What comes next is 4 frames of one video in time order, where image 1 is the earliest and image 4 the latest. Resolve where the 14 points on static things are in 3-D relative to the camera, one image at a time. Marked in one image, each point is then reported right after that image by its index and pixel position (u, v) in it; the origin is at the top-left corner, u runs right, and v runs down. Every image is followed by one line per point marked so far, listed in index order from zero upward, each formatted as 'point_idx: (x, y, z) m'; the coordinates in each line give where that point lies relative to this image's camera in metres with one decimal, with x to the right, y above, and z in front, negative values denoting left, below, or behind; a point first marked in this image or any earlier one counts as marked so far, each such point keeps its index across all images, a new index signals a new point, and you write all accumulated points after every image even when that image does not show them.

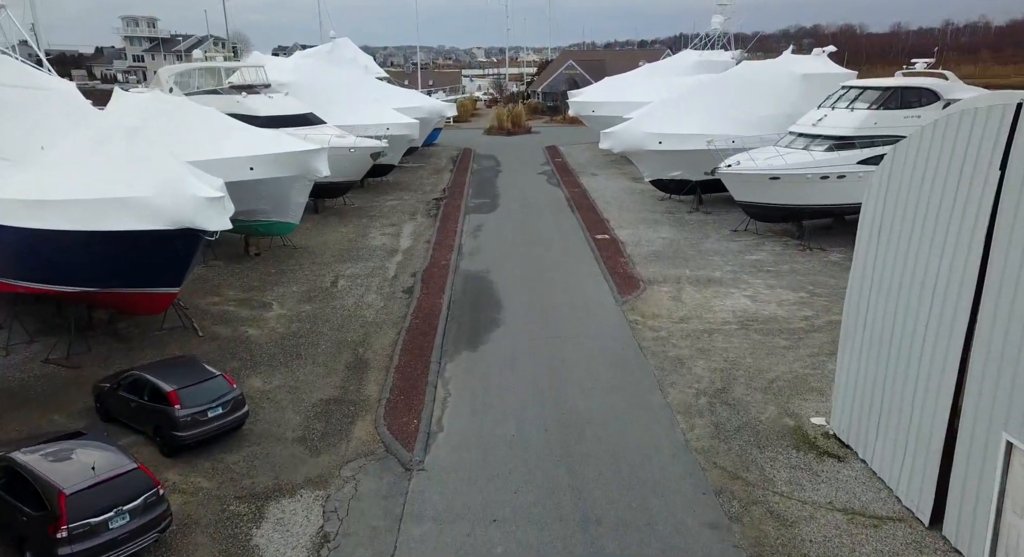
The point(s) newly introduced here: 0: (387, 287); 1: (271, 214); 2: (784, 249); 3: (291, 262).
0: (-2.0, -0.2, +11.2) m
1: (-4.2, +1.1, +12.0) m
2: (+5.3, +0.6, +13.4) m
3: (-4.1, +0.3, +12.6) m
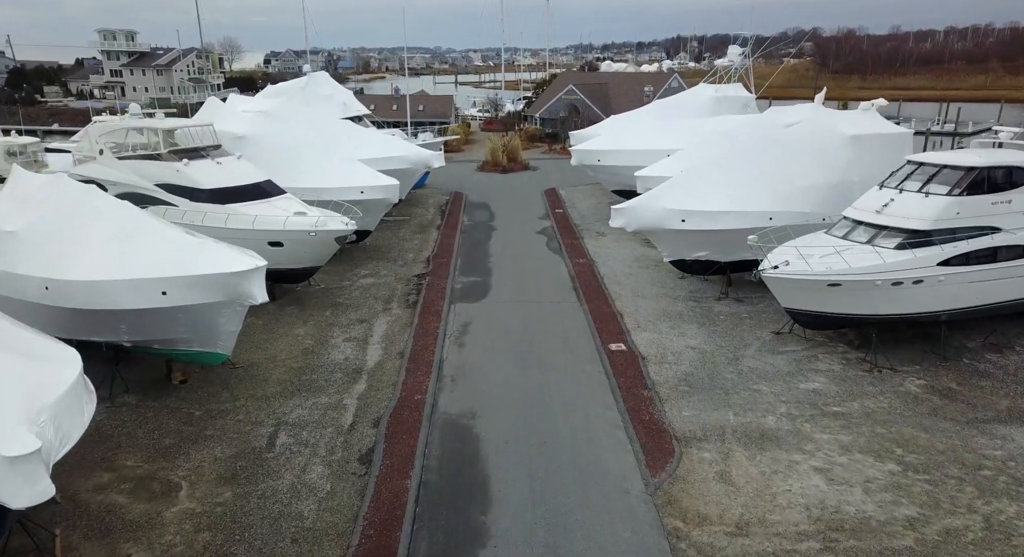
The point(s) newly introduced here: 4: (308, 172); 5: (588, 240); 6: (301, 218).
0: (-2.1, -2.2, +8.5) m
1: (-4.3, -0.9, +9.2) m
2: (+5.2, -1.4, +10.7) m
3: (-4.2, -1.7, +9.9) m
4: (-4.8, +2.5, +16.2) m
5: (+2.0, +1.0, +18.2) m
6: (-4.0, +1.2, +13.0) m
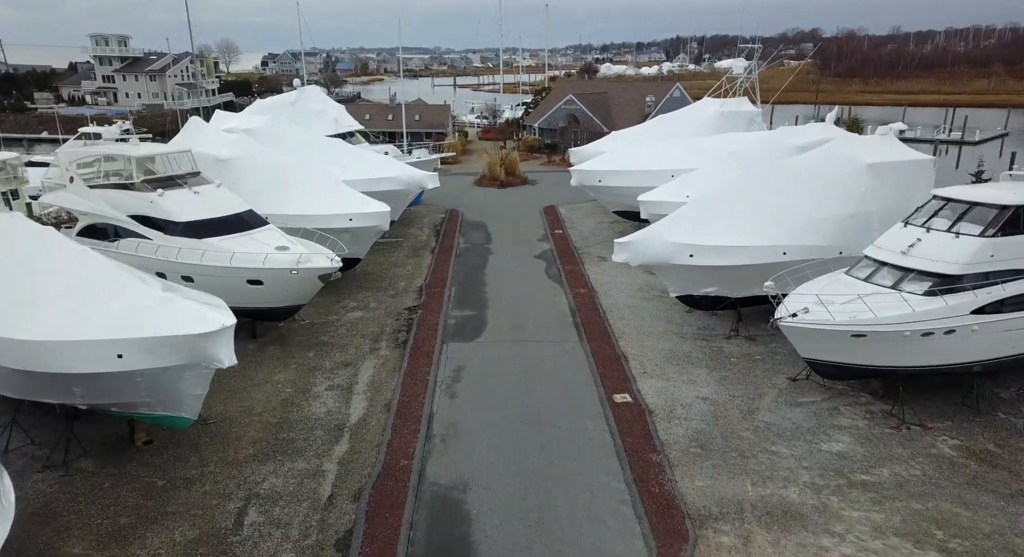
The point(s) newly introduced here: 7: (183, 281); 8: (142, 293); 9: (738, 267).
0: (-2.2, -2.9, +7.6) m
1: (-4.4, -1.6, +8.3) m
2: (+5.1, -2.1, +9.8) m
3: (-4.2, -2.4, +9.0) m
4: (-4.9, +1.8, +15.3) m
5: (+2.0, +0.3, +17.3) m
6: (-4.1, +0.5, +12.1) m
7: (-5.8, 0.0, +12.1) m
8: (-4.5, -0.2, +8.3) m
9: (+4.1, +0.2, +12.3) m
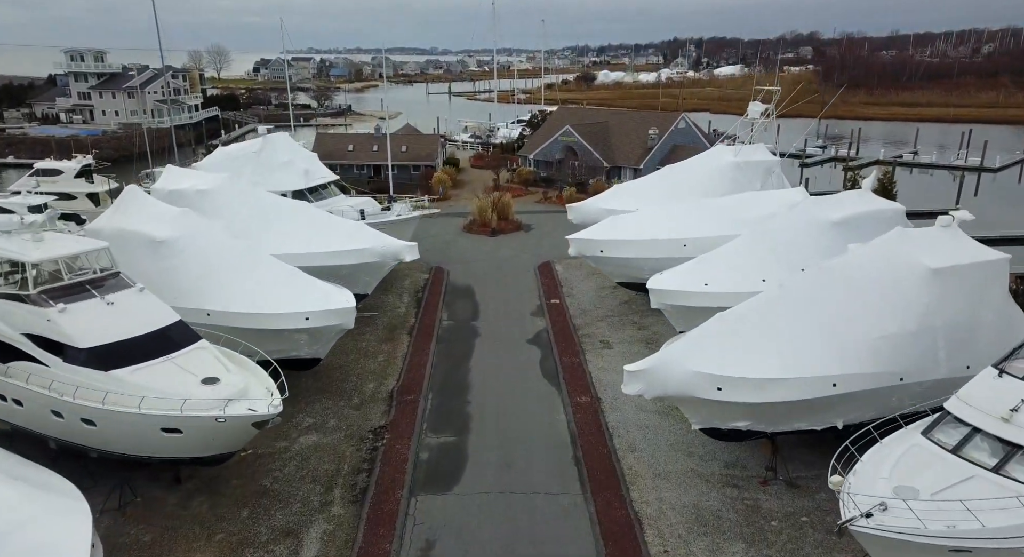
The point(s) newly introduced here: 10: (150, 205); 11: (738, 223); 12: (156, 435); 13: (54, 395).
0: (-2.4, -4.9, +5.1) m
1: (-4.6, -3.6, +5.9) m
2: (+4.9, -4.1, +7.3) m
3: (-4.4, -4.4, +6.5) m
4: (-5.1, -0.2, +12.9) m
5: (+1.7, -1.7, +14.9) m
6: (-4.3, -1.5, +9.7) m
7: (-6.0, -2.1, +9.6) m
8: (-4.7, -2.2, +5.9) m
9: (+3.9, -1.8, +9.9) m
10: (-7.6, +1.5, +14.3) m
11: (+5.5, +1.3, +16.7) m
12: (-4.9, -2.1, +9.4) m
13: (-6.4, -1.6, +9.6) m
